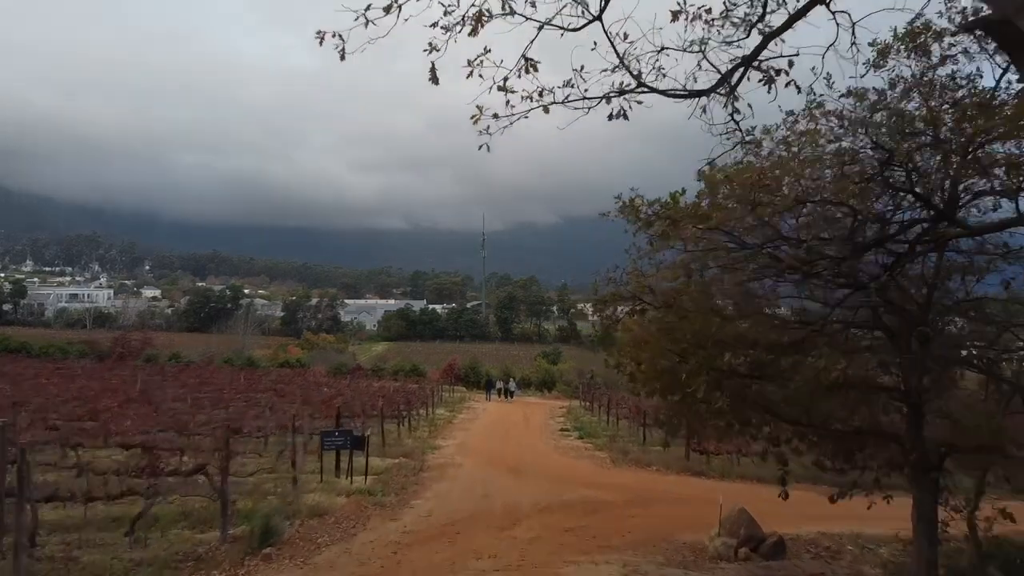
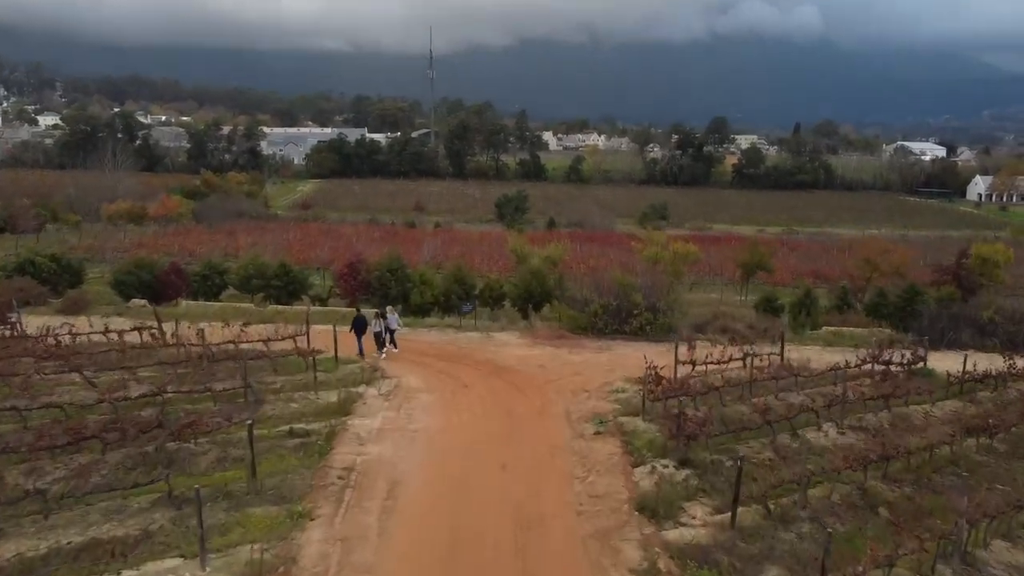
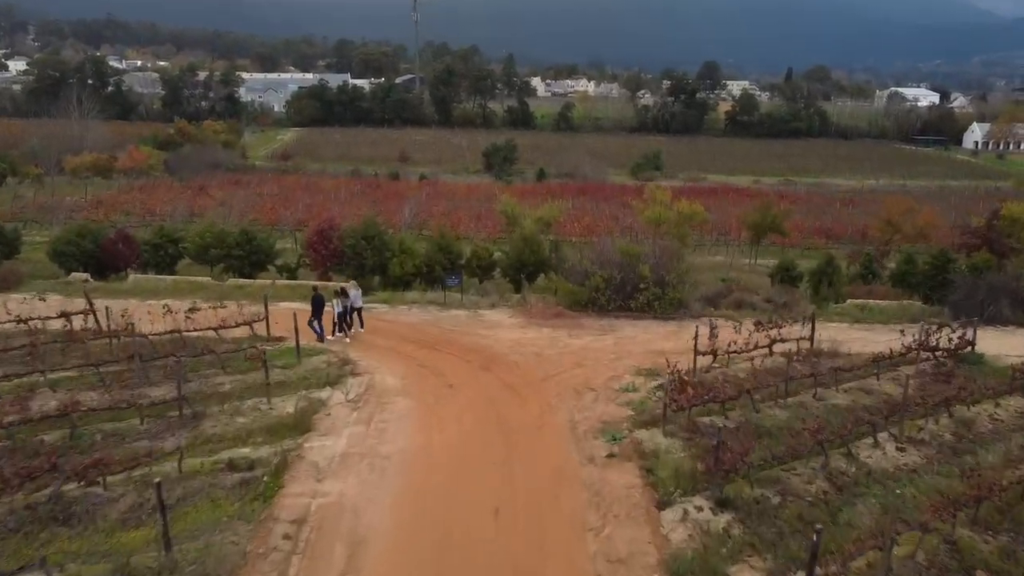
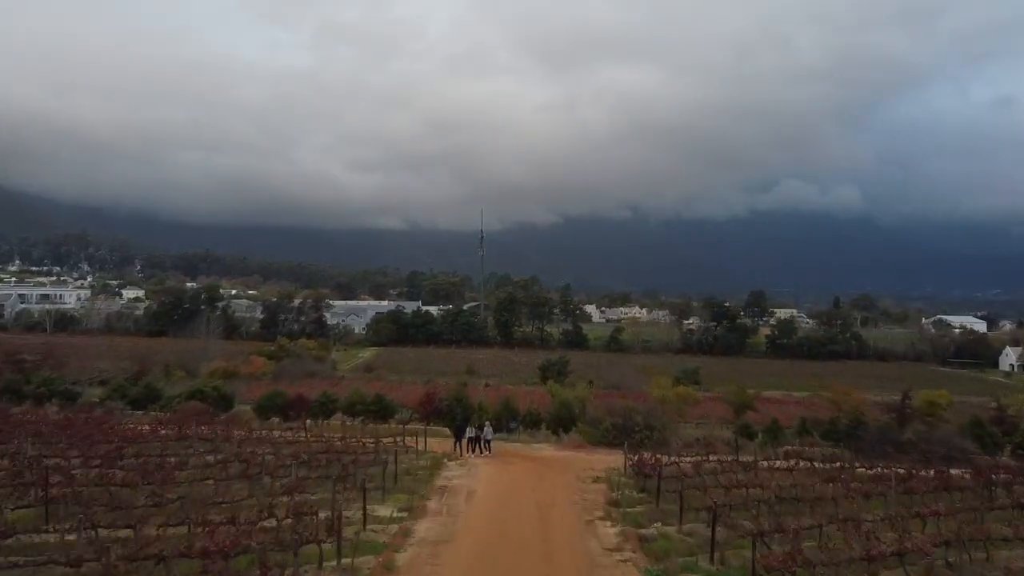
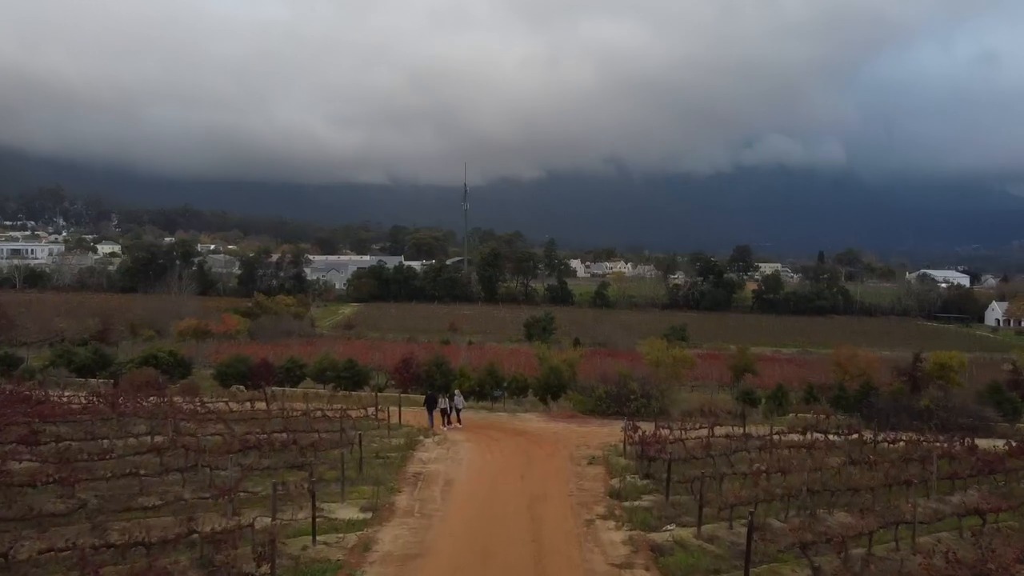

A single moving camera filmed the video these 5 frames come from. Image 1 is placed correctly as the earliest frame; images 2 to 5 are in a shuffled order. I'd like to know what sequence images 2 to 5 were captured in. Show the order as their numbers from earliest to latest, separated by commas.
4, 5, 2, 3
